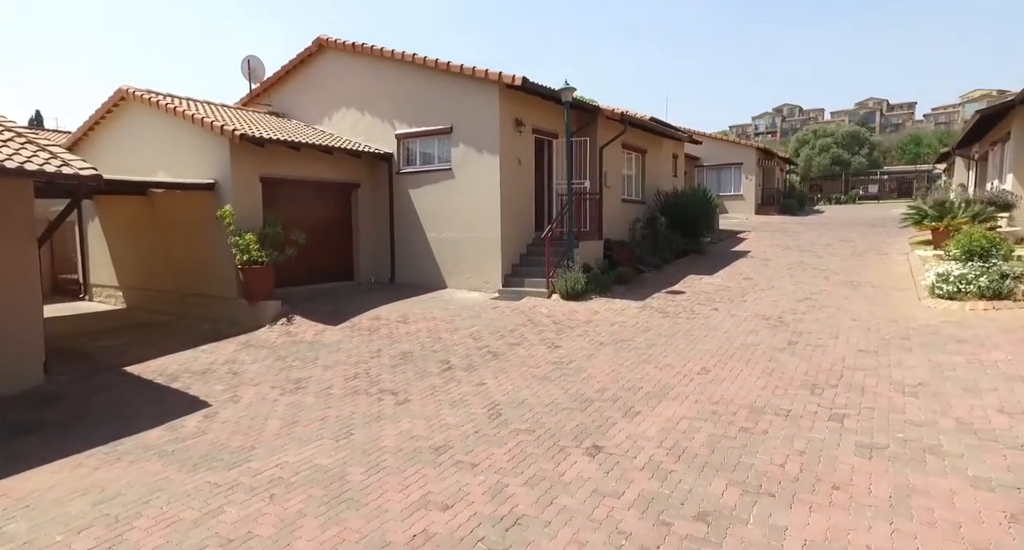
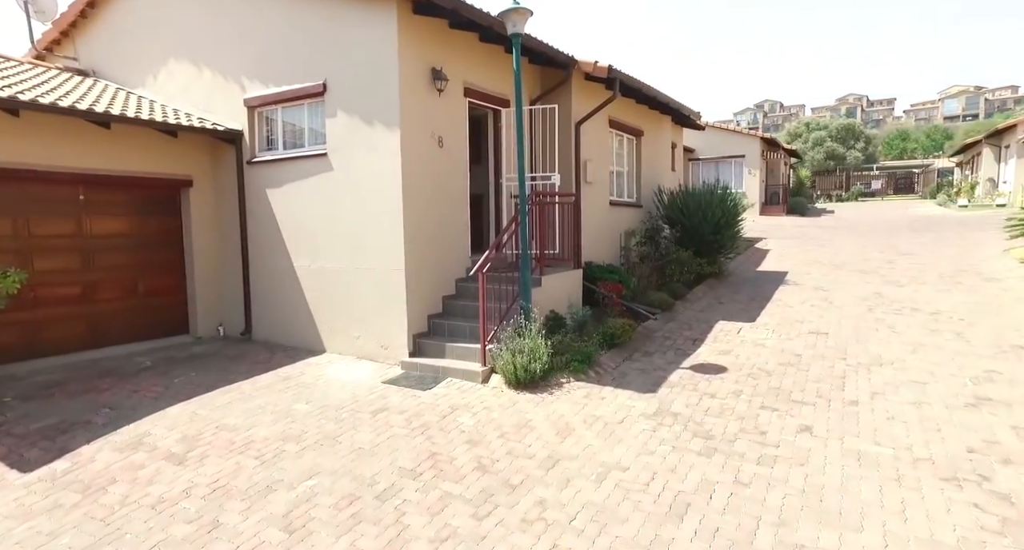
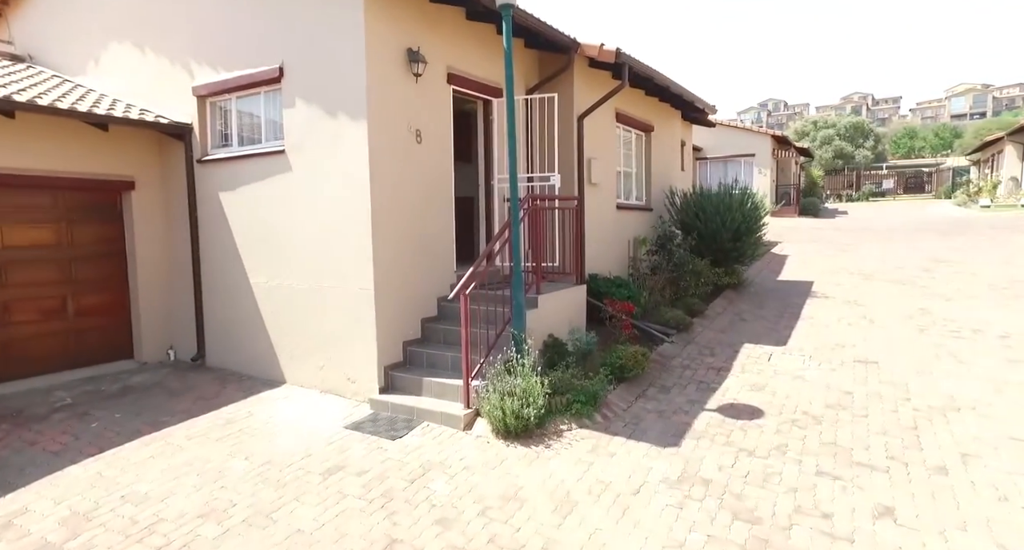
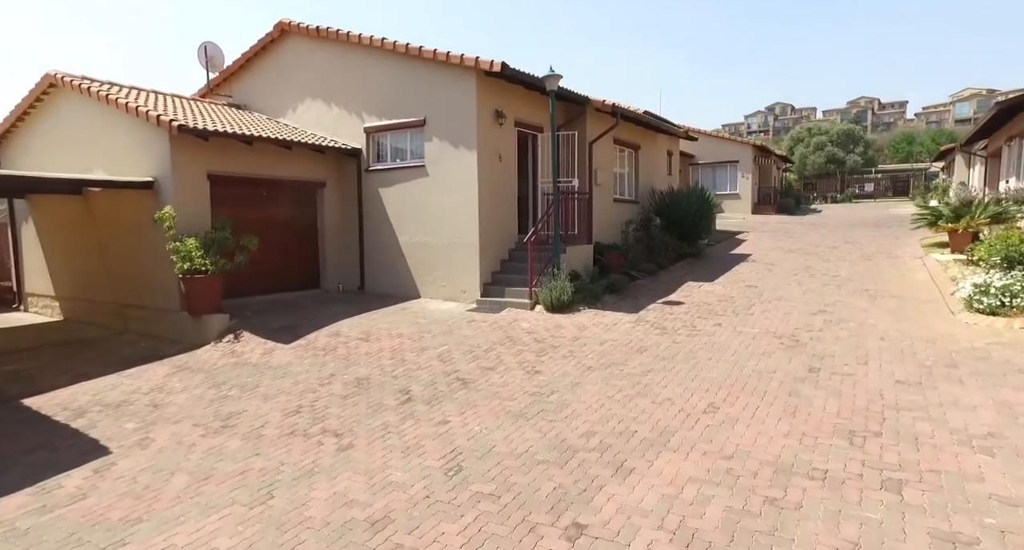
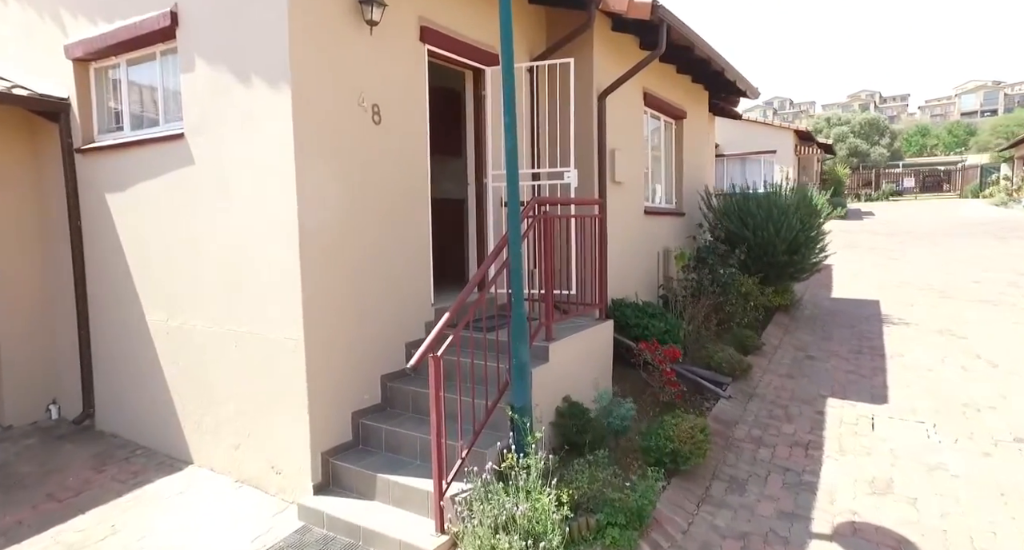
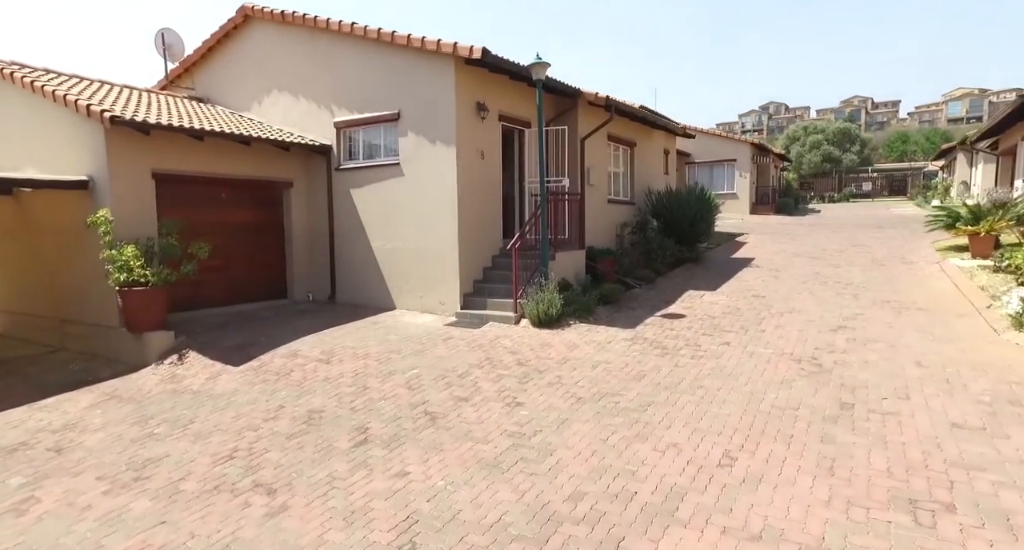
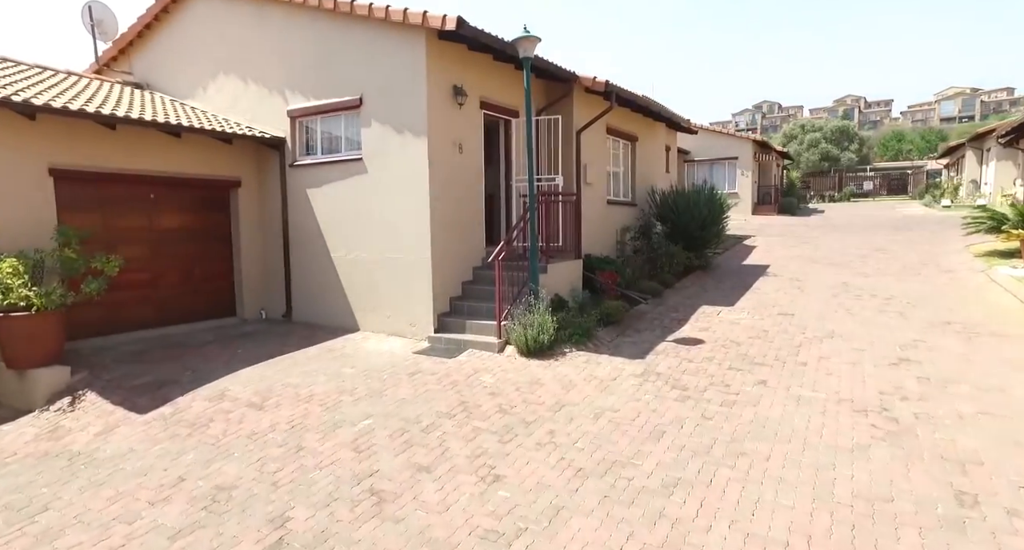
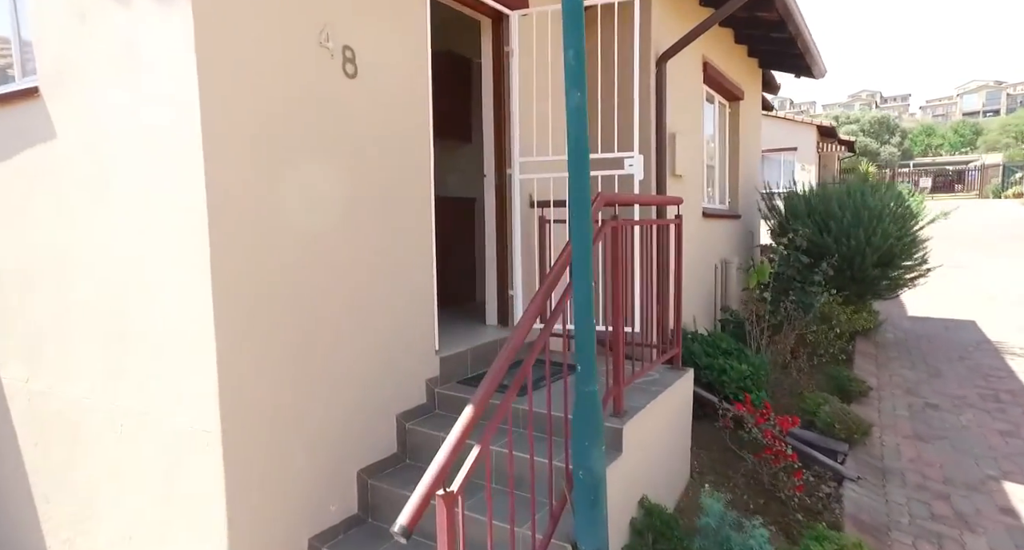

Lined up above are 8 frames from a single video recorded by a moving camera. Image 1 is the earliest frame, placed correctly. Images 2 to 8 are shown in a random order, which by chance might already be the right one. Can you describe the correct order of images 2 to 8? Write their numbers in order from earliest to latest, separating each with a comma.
4, 6, 7, 2, 3, 5, 8
